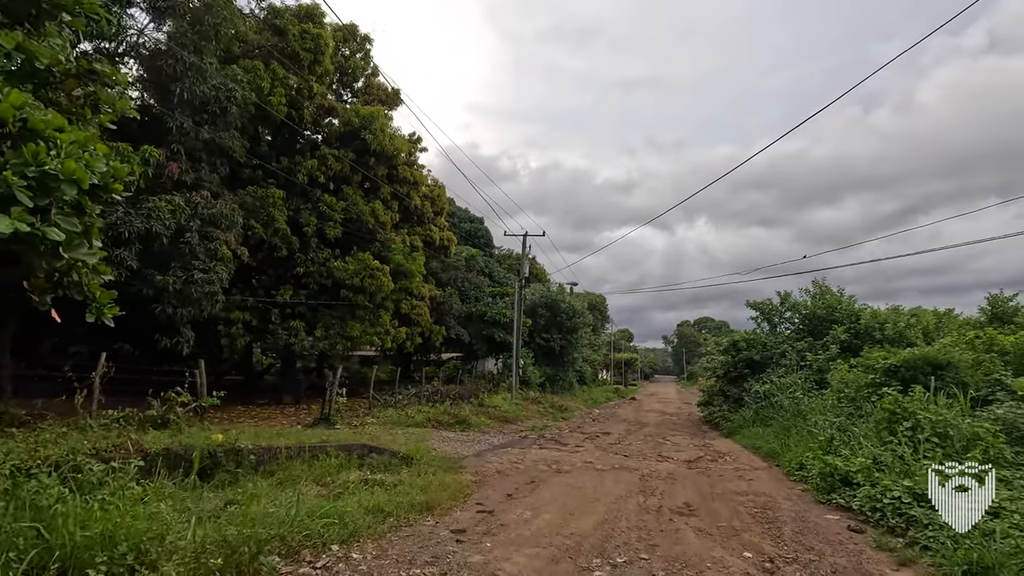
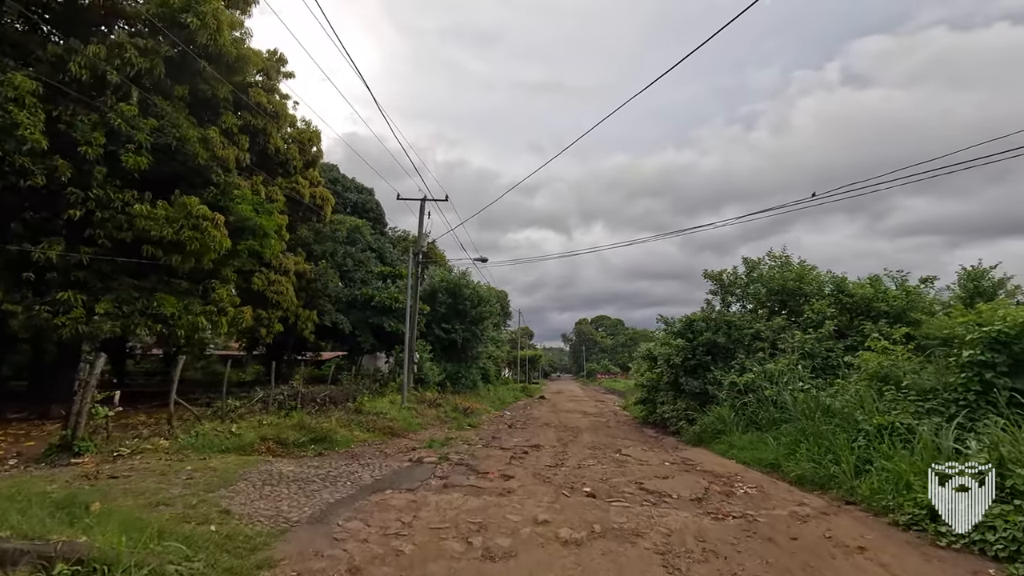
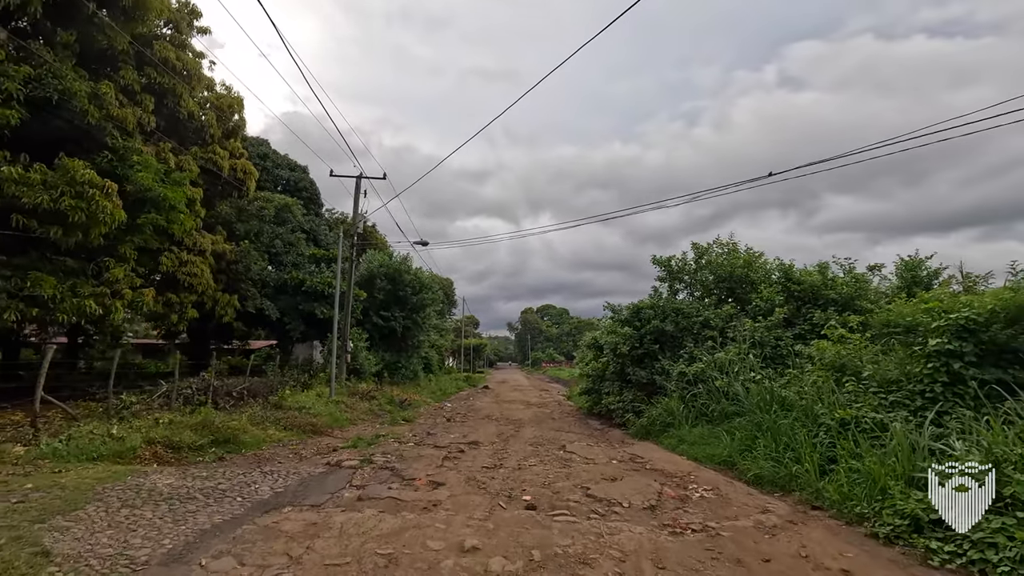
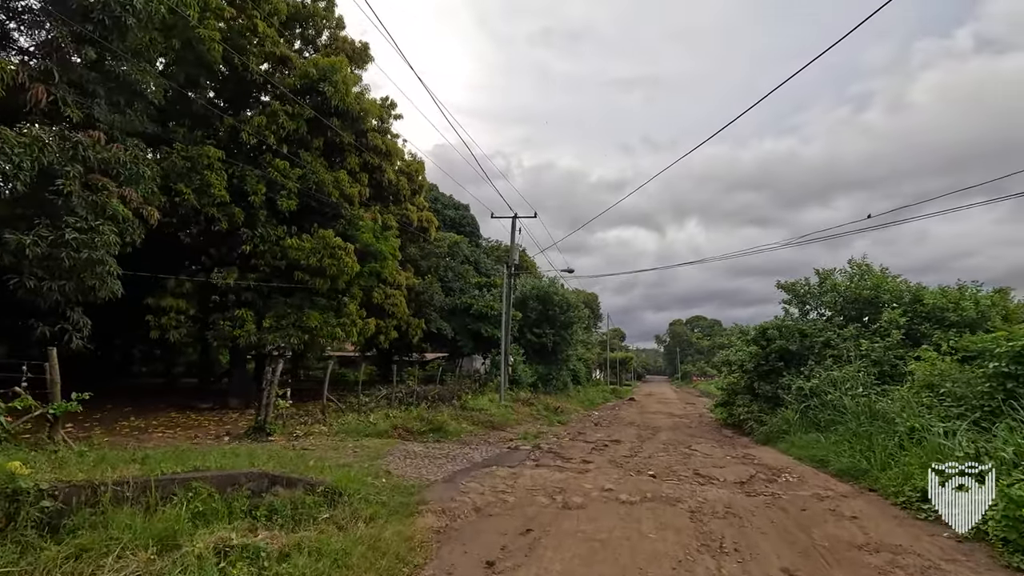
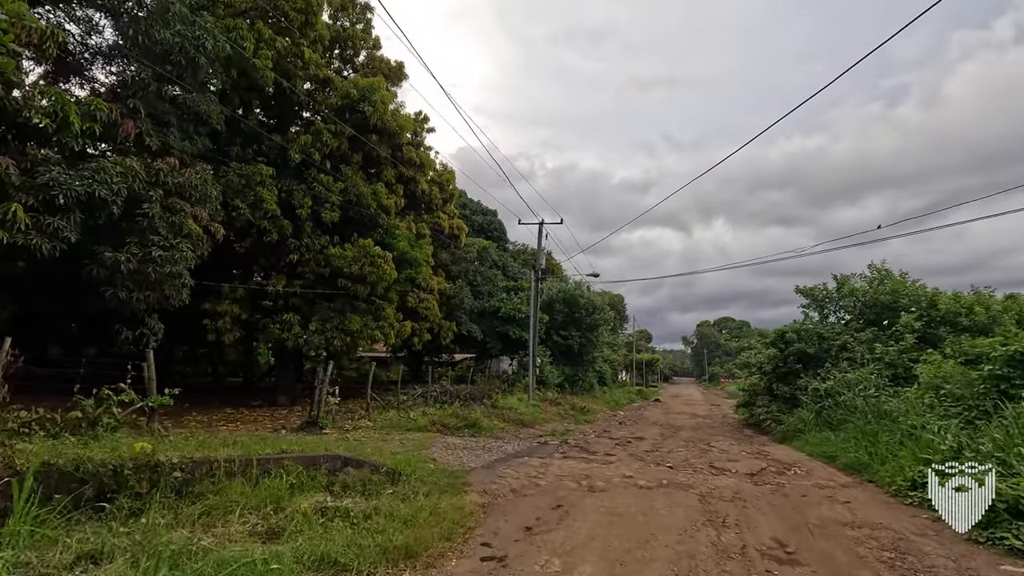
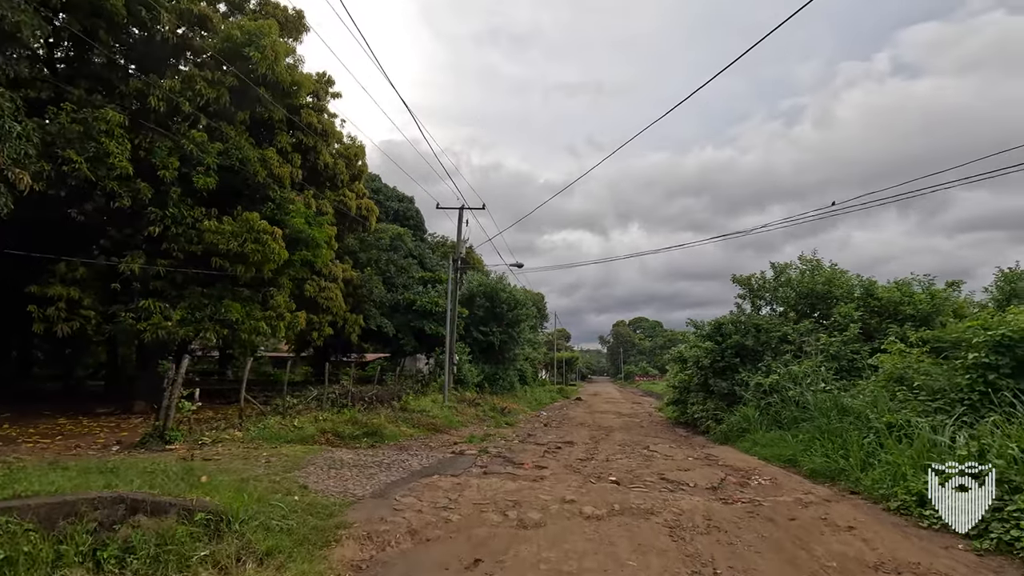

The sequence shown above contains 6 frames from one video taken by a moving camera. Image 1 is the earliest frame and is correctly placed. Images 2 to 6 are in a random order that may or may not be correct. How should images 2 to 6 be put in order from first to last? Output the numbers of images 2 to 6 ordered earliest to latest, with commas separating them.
5, 4, 6, 2, 3
